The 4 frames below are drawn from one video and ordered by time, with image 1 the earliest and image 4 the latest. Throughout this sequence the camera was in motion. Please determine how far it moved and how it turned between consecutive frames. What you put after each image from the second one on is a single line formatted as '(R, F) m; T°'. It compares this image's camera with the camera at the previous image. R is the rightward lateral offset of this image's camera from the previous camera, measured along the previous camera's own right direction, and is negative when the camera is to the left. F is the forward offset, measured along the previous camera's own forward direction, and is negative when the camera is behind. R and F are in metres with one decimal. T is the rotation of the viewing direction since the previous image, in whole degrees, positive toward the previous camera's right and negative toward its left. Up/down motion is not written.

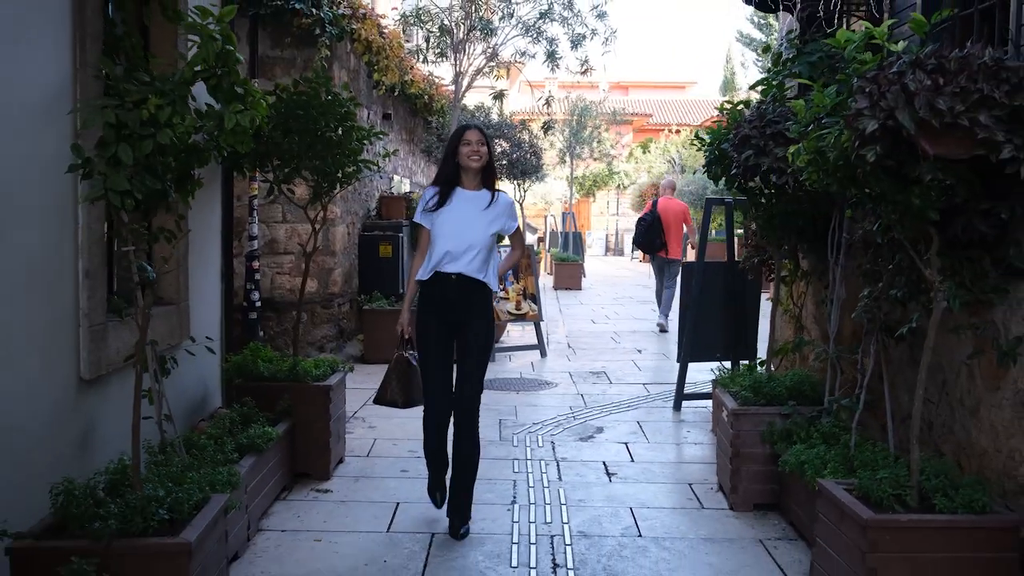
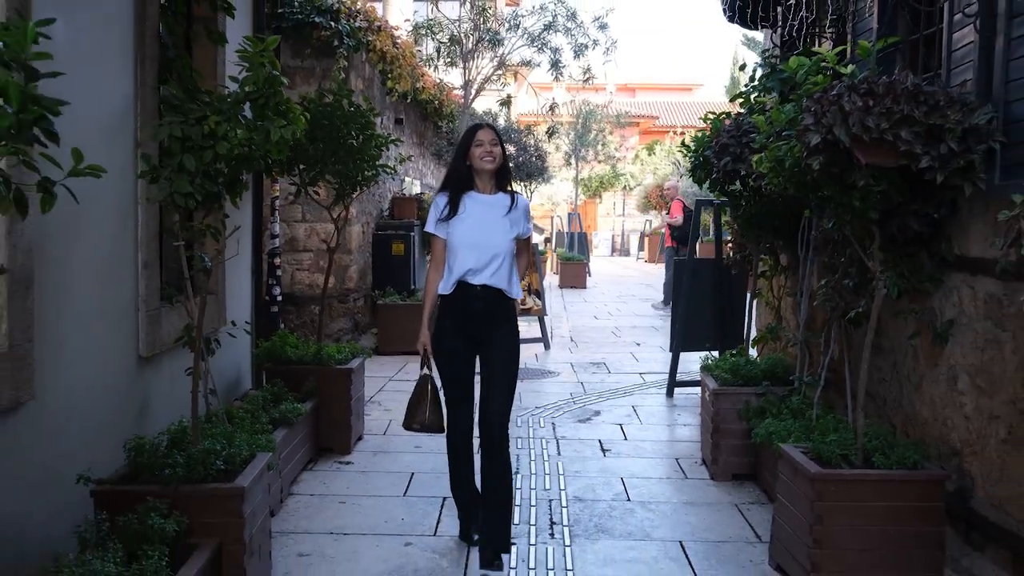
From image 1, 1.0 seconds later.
(0.0, -0.5) m; 0°
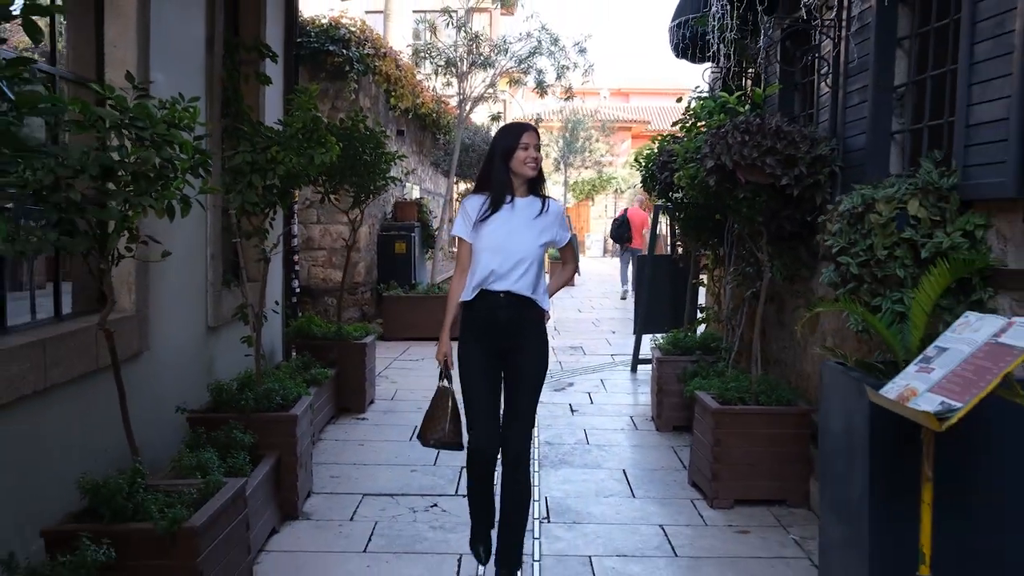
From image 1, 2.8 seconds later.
(+0.1, -1.2) m; 0°
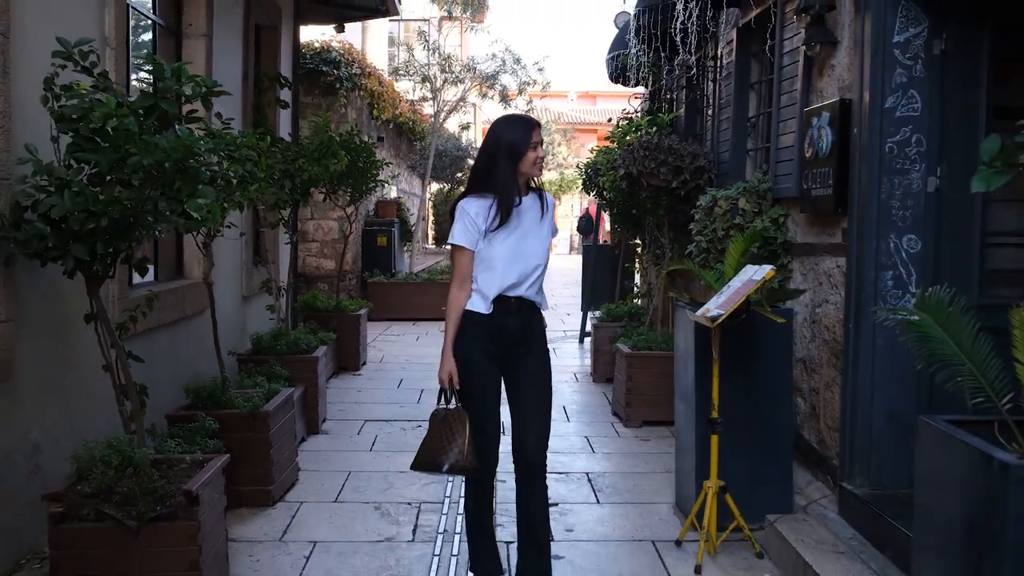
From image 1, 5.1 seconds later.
(0.0, -1.6) m; +1°
